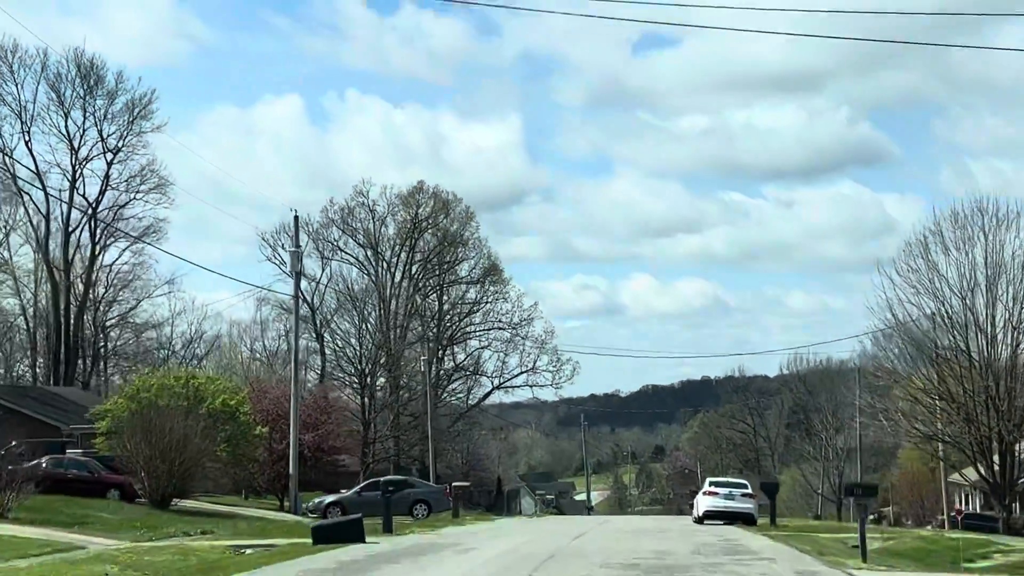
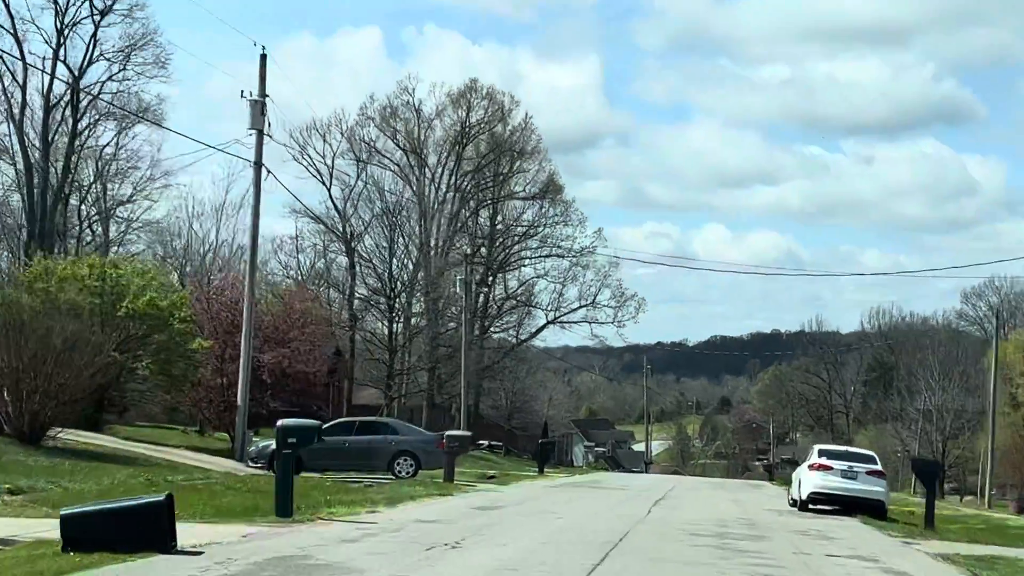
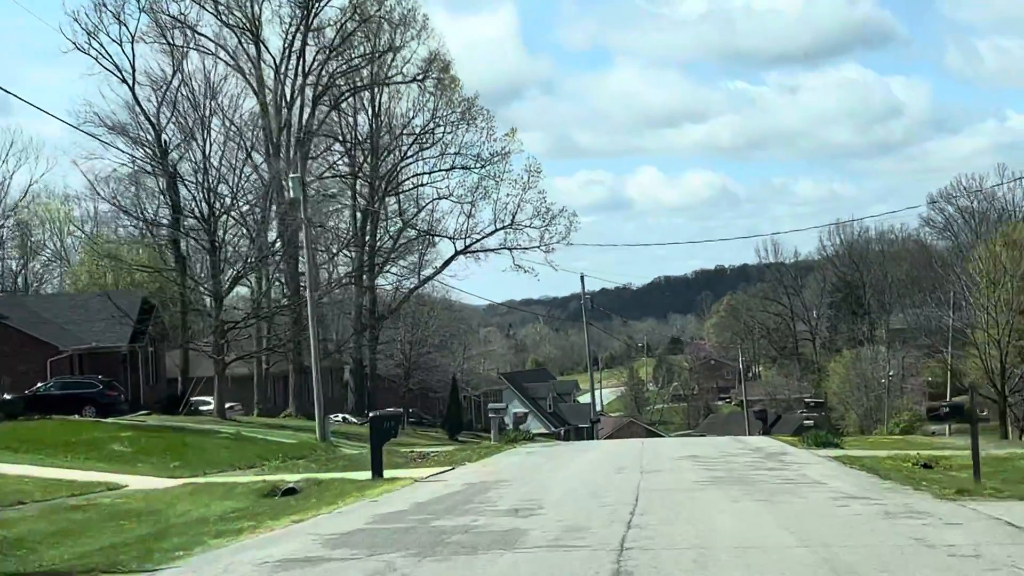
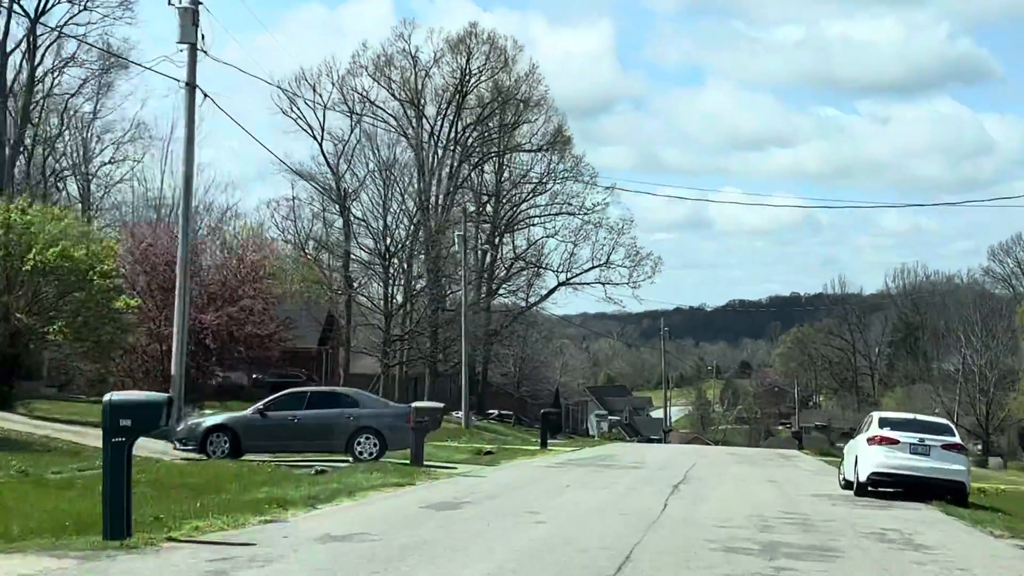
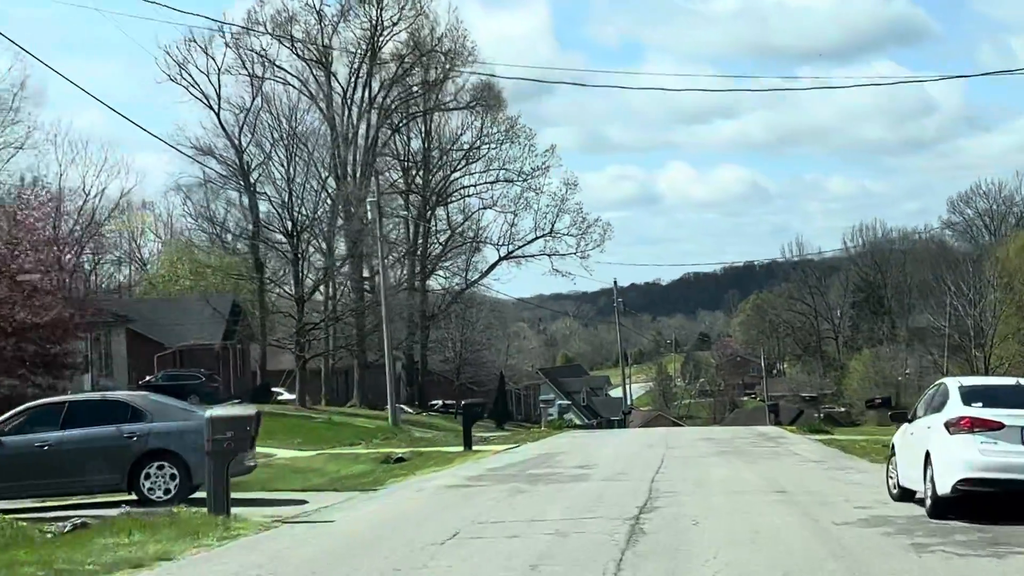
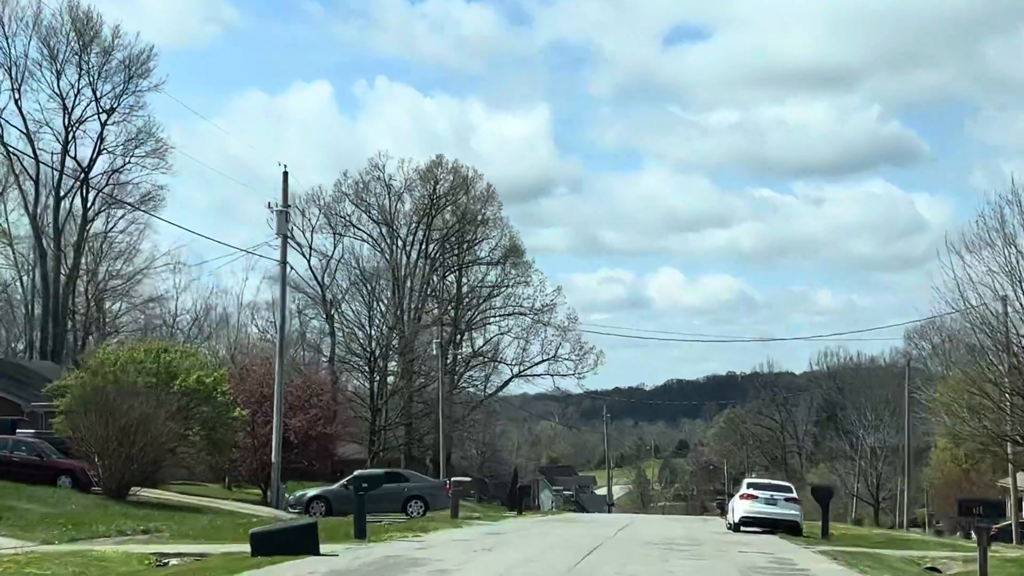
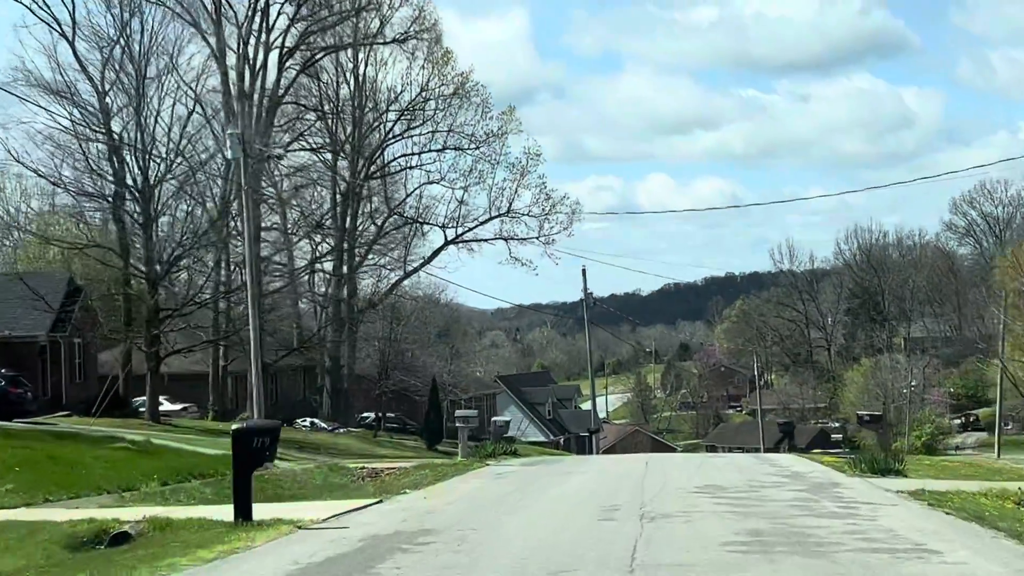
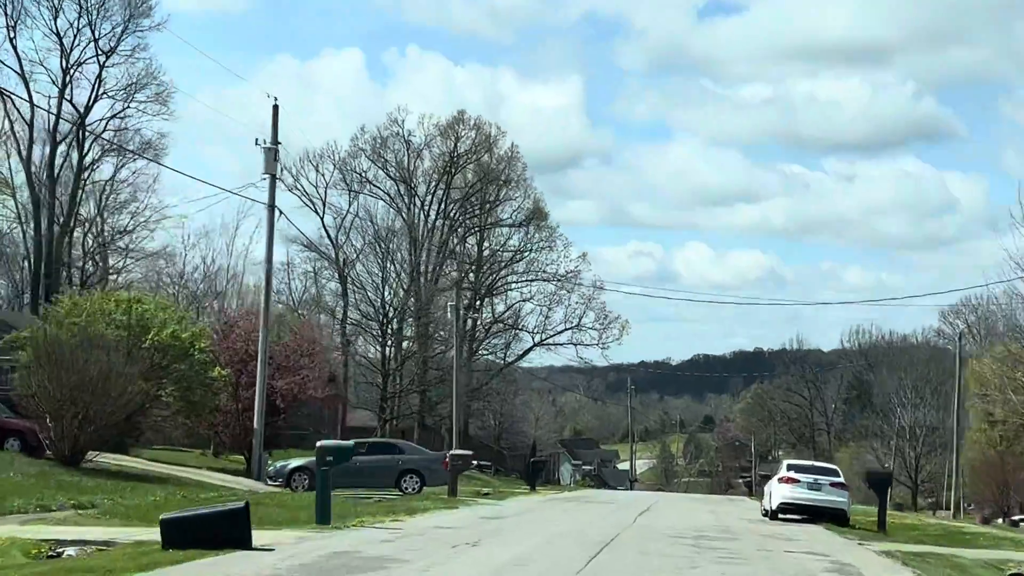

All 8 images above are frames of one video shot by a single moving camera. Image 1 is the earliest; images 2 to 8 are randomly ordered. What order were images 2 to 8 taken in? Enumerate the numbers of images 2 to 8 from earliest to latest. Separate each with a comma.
6, 8, 2, 4, 5, 3, 7
